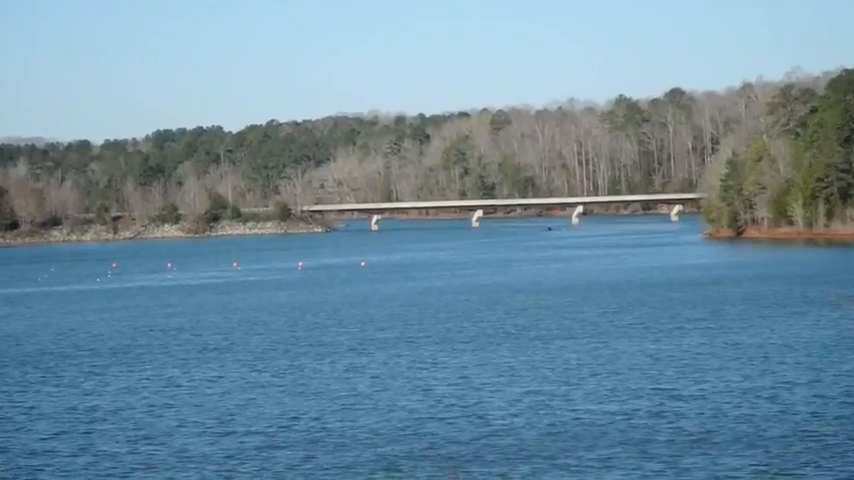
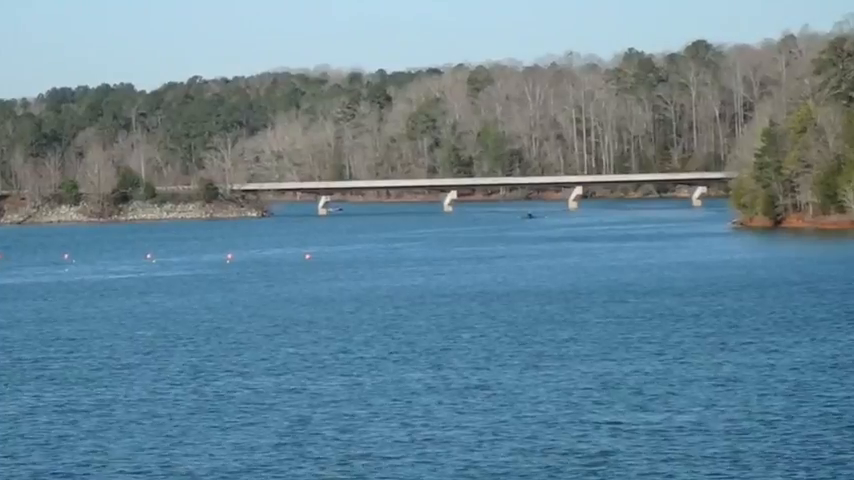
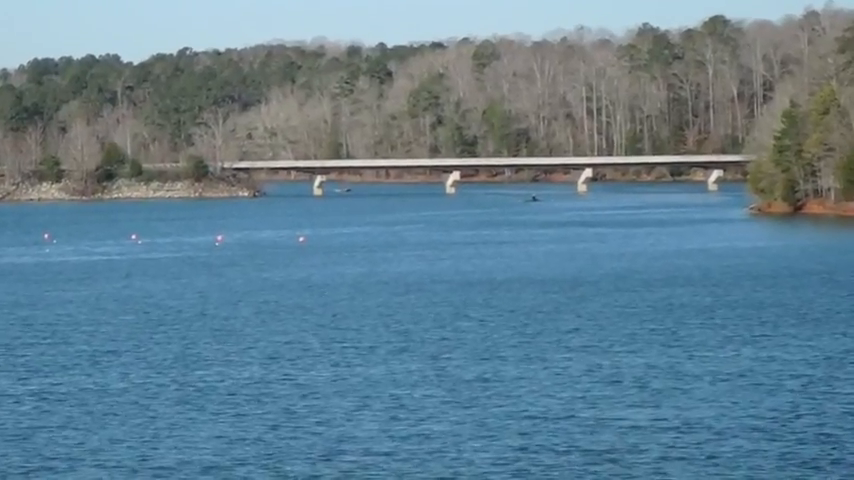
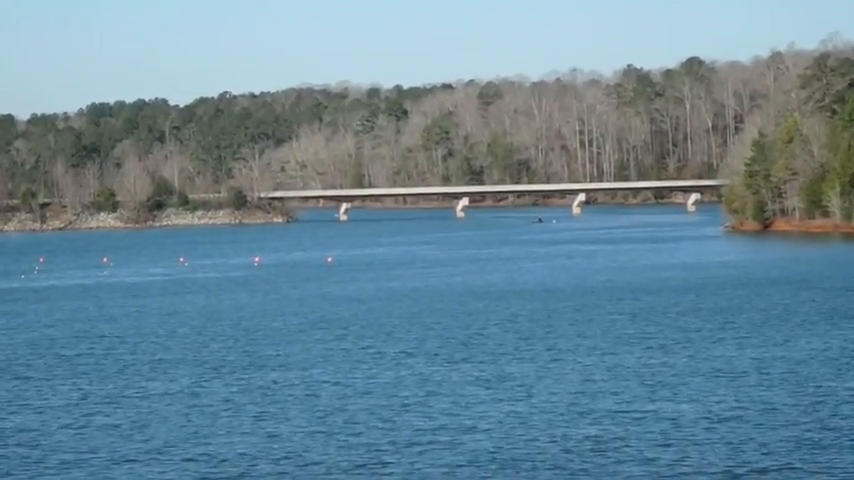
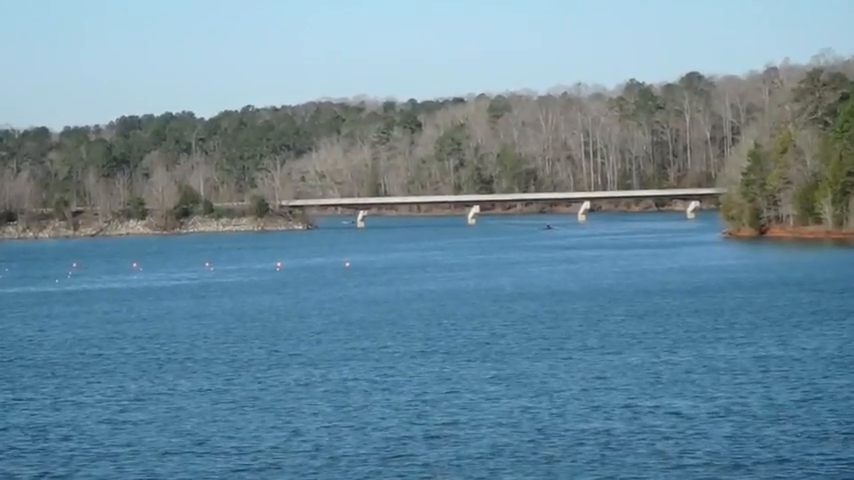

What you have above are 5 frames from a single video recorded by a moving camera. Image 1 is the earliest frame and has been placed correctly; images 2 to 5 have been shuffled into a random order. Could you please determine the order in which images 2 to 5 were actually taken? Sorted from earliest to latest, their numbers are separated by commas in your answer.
5, 4, 2, 3
